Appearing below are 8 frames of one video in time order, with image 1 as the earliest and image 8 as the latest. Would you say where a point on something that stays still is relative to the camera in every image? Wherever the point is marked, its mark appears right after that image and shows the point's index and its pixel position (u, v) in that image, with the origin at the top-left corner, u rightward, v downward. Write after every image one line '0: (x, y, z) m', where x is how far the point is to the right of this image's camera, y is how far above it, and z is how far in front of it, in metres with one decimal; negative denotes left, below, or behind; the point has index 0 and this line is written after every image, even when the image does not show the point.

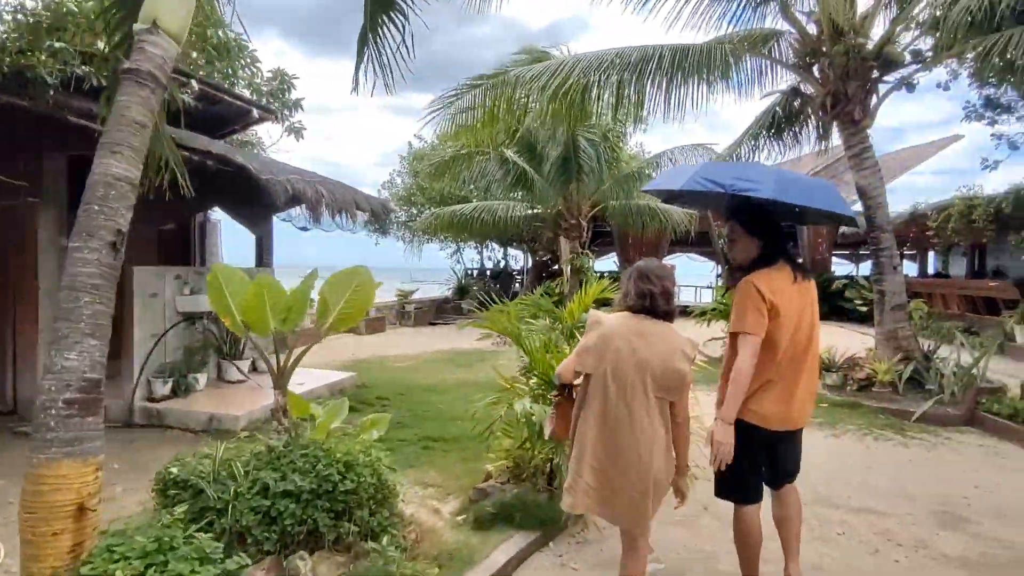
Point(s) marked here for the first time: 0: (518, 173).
0: (+0.1, +2.4, +13.8) m
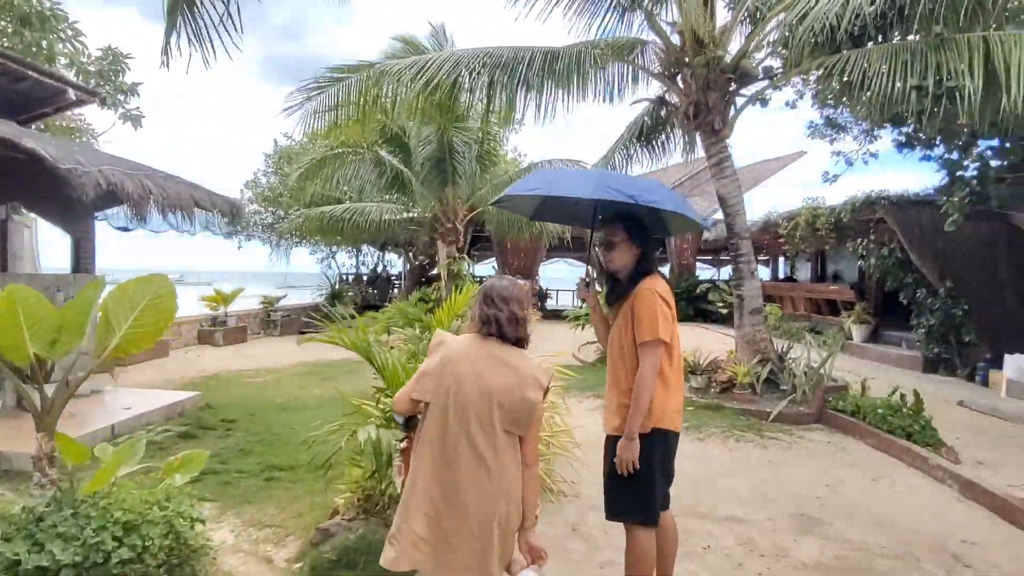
0: (-2.5, +2.3, +13.3) m
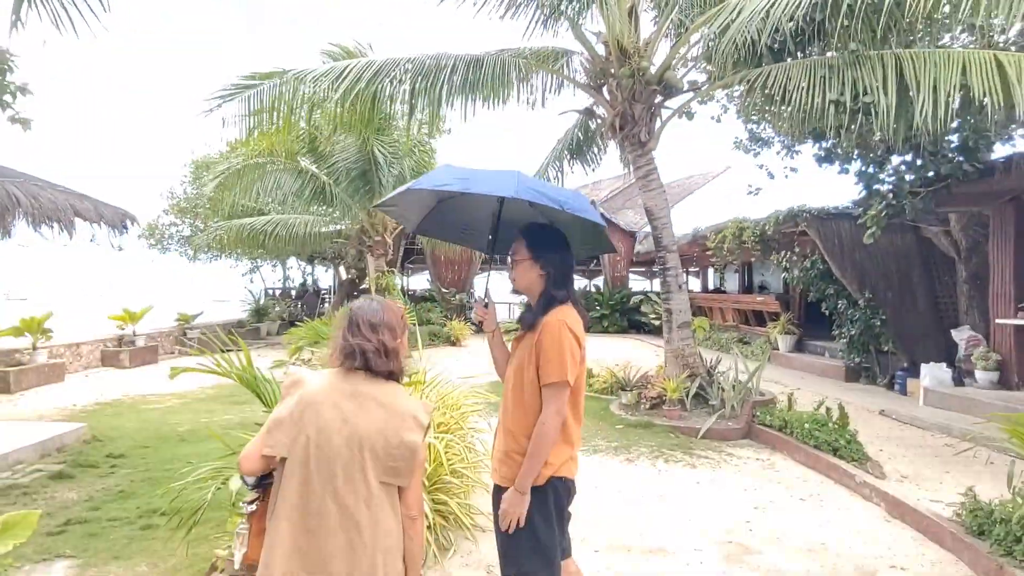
0: (-3.9, +2.0, +12.8) m
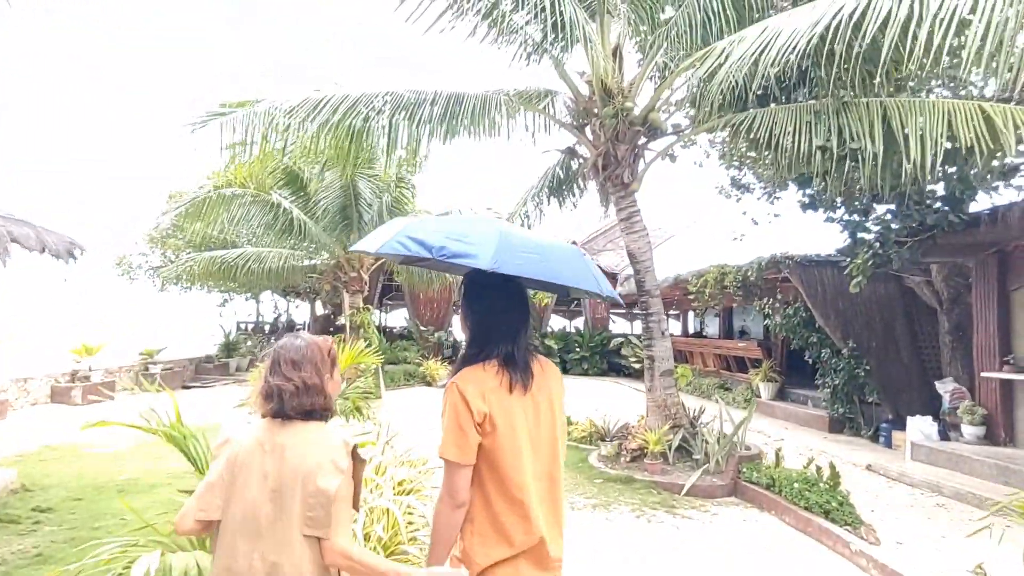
0: (-4.3, +1.3, +12.5) m
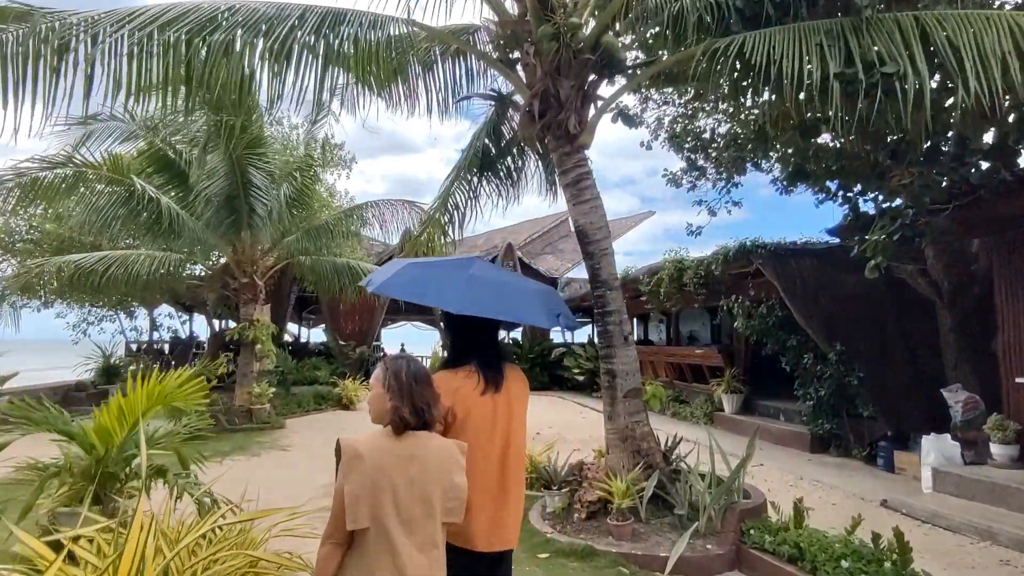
0: (-5.5, +1.2, +10.2) m
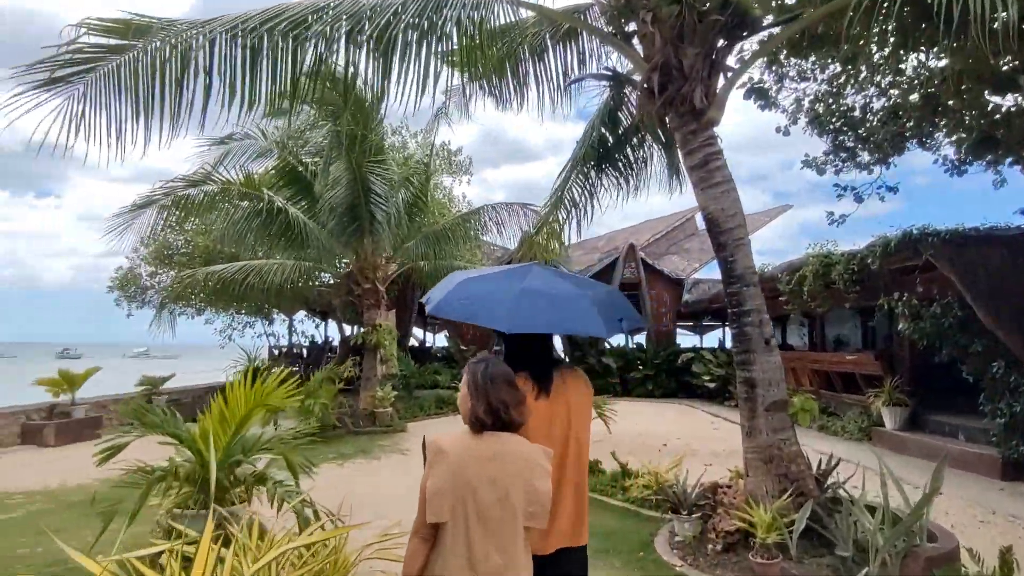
0: (-3.6, +1.1, +10.6) m
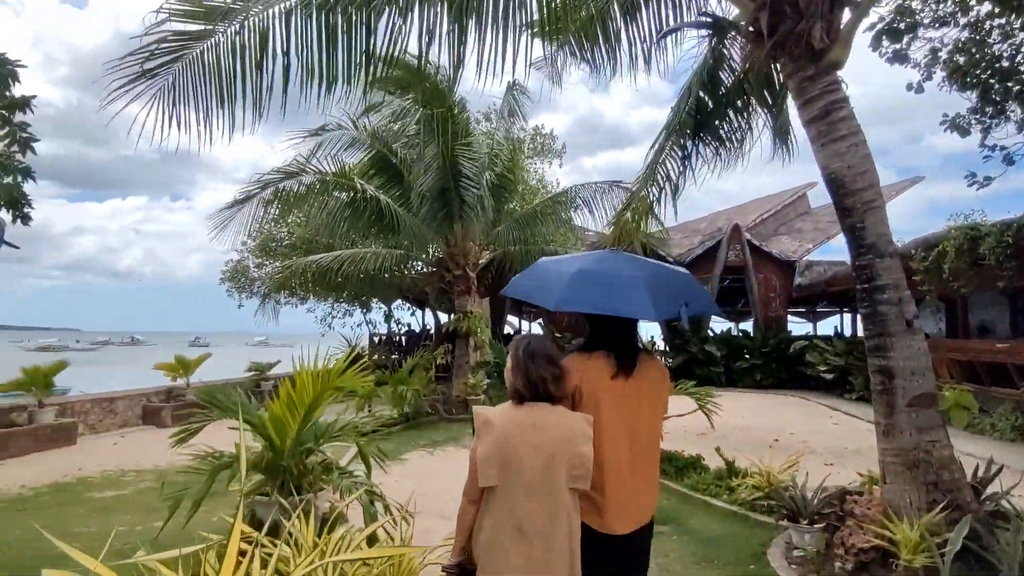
0: (-2.2, +1.3, +10.6) m
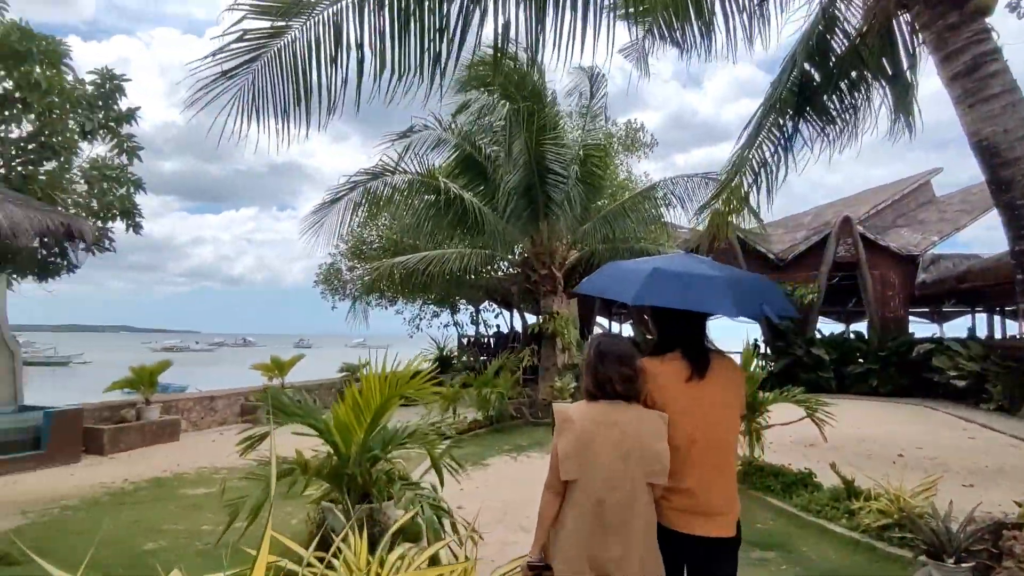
0: (-0.8, +1.3, +10.4) m
